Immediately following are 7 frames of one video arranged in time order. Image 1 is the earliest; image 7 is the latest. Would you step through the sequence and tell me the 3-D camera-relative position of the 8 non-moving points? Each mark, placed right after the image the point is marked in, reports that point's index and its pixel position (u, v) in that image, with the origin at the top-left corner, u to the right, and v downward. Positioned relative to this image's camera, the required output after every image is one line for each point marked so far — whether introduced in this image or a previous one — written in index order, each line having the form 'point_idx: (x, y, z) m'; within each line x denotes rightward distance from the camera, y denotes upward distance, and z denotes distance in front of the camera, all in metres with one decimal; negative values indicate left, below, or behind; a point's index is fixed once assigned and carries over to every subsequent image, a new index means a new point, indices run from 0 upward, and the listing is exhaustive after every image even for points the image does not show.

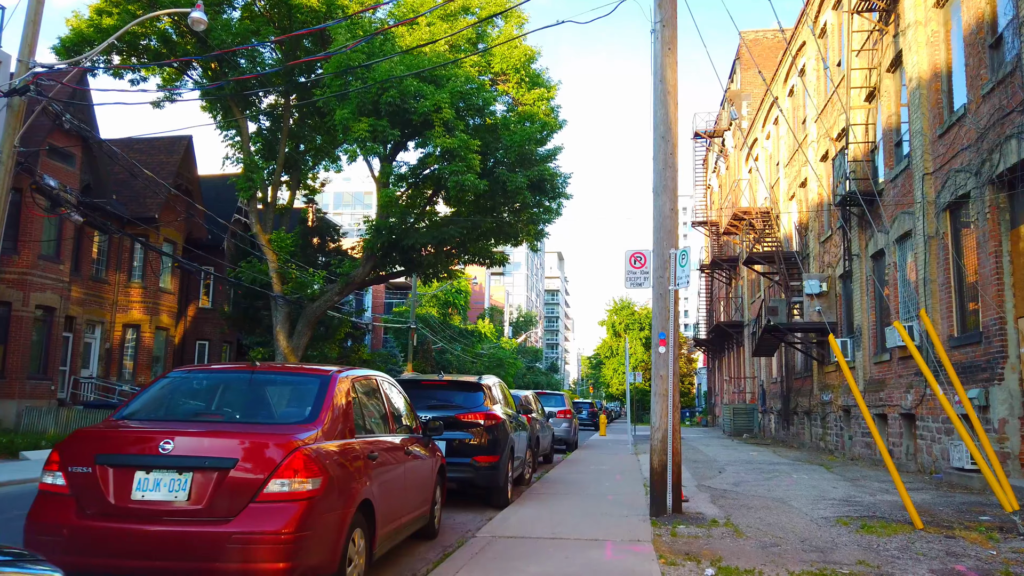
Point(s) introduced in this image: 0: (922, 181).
0: (+7.5, +2.0, +14.1) m
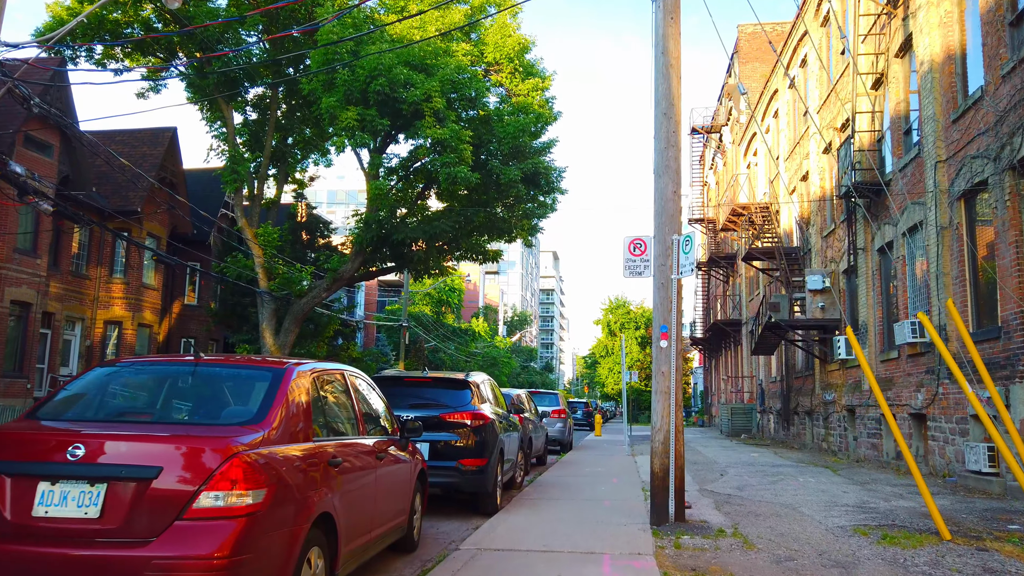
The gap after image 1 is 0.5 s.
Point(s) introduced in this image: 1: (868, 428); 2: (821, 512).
0: (+7.4, +2.1, +13.4) m
1: (+7.8, -3.1, +16.8) m
2: (+3.6, -2.6, +8.9) m
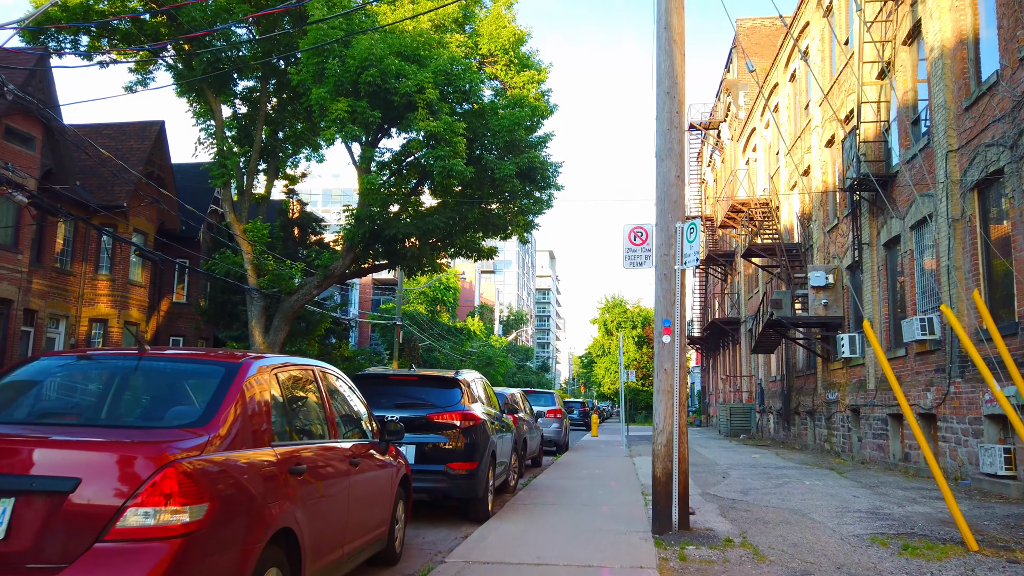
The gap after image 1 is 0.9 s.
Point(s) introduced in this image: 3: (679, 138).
0: (+7.3, +2.2, +12.9) m
1: (+7.7, -3.0, +16.3) m
2: (+3.5, -2.5, +8.4) m
3: (+1.7, +1.5, +7.9) m
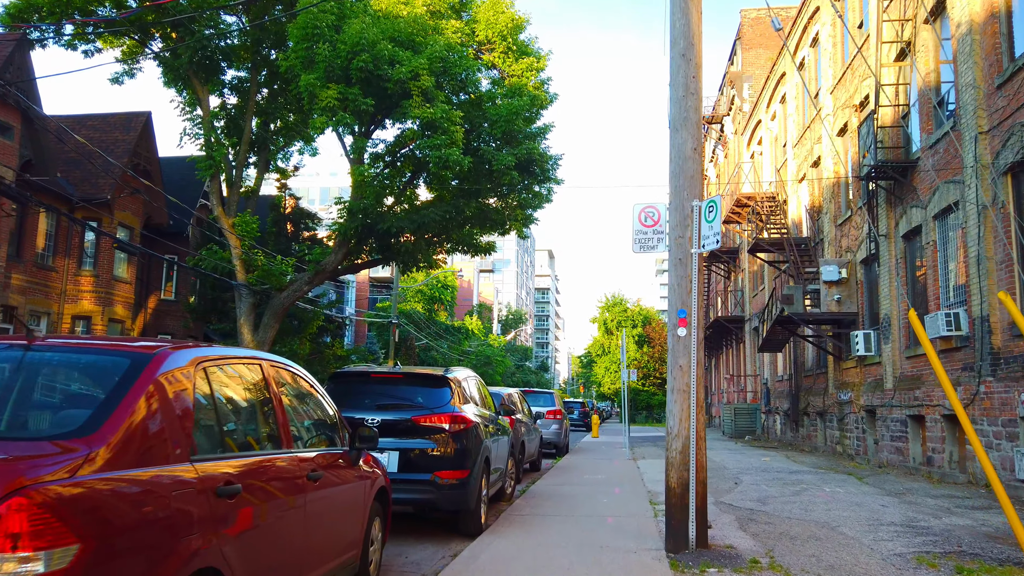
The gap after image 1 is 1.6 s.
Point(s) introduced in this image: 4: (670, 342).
0: (+7.2, +2.3, +12.0) m
1: (+7.6, -2.9, +15.4) m
2: (+3.5, -2.4, +7.5) m
3: (+1.7, +1.7, +7.0) m
4: (+1.4, -0.5, +6.9) m
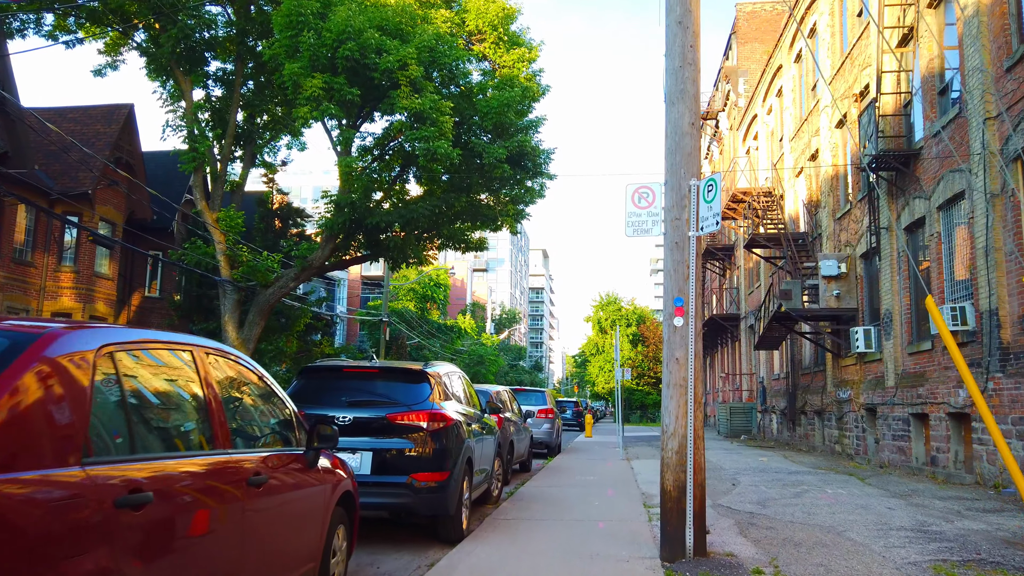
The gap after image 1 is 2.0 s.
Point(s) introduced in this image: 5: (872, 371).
0: (+7.1, +2.4, +11.5) m
1: (+7.4, -2.8, +15.0) m
2: (+3.3, -2.3, +7.0) m
3: (+1.5, +1.8, +6.5) m
4: (+1.3, -0.4, +6.4) m
5: (+7.8, -1.8, +16.5) m
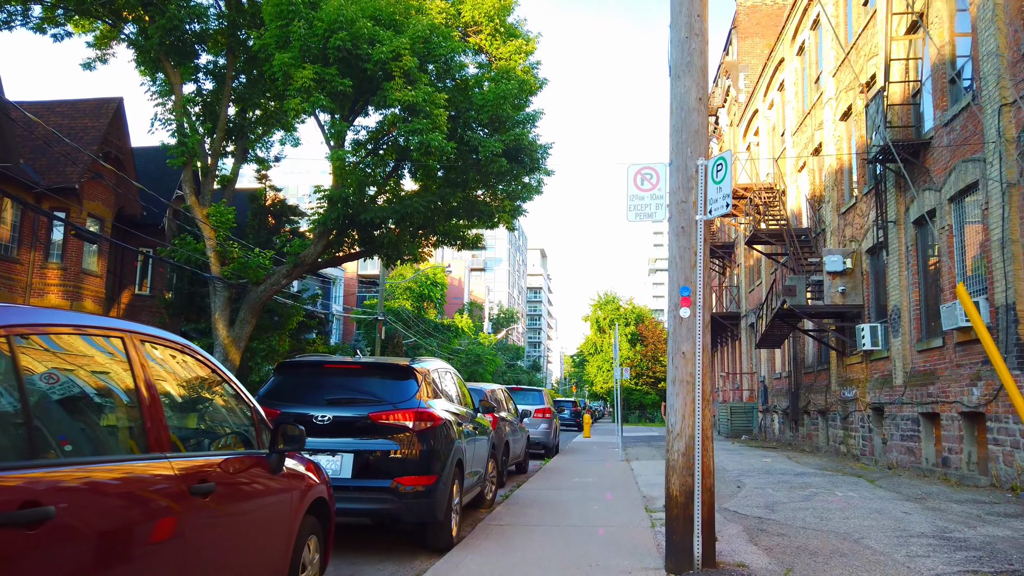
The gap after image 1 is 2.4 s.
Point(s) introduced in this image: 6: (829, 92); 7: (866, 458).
0: (+7.0, +2.5, +11.0) m
1: (+7.3, -2.7, +14.5) m
2: (+3.3, -2.2, +6.5) m
3: (+1.5, +1.9, +6.0) m
4: (+1.2, -0.3, +5.9) m
5: (+7.7, -1.7, +16.0) m
6: (+8.1, +5.0, +19.7) m
7: (+7.5, -3.6, +16.1) m
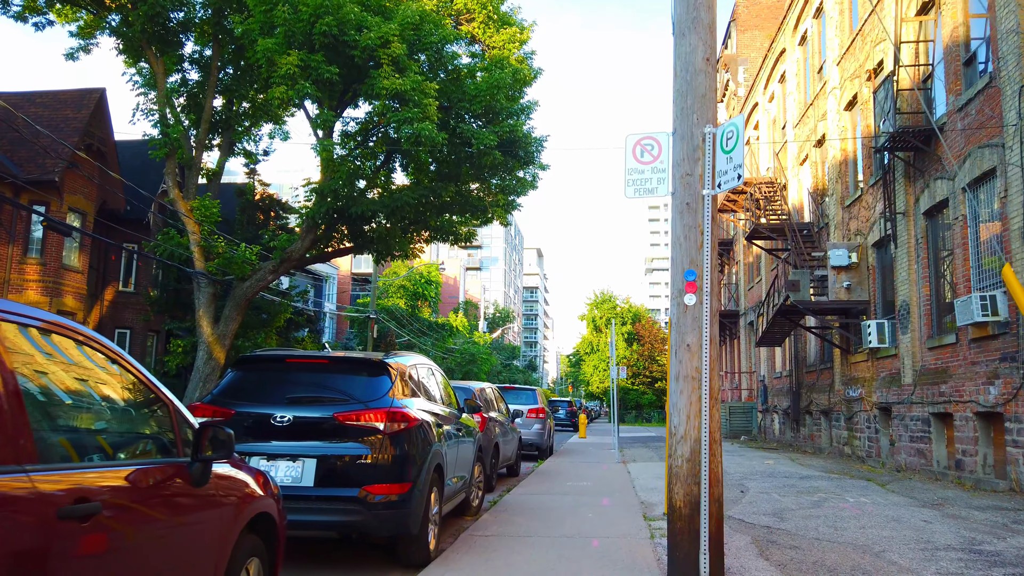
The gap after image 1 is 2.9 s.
0: (+6.9, +2.6, +10.4) m
1: (+7.2, -2.6, +13.8) m
2: (+3.2, -2.1, +5.8) m
3: (+1.4, +2.0, +5.3) m
4: (+1.1, -0.2, +5.2) m
5: (+7.5, -1.6, +15.4) m
6: (+8.0, +5.1, +19.0) m
7: (+7.3, -3.5, +15.5) m
